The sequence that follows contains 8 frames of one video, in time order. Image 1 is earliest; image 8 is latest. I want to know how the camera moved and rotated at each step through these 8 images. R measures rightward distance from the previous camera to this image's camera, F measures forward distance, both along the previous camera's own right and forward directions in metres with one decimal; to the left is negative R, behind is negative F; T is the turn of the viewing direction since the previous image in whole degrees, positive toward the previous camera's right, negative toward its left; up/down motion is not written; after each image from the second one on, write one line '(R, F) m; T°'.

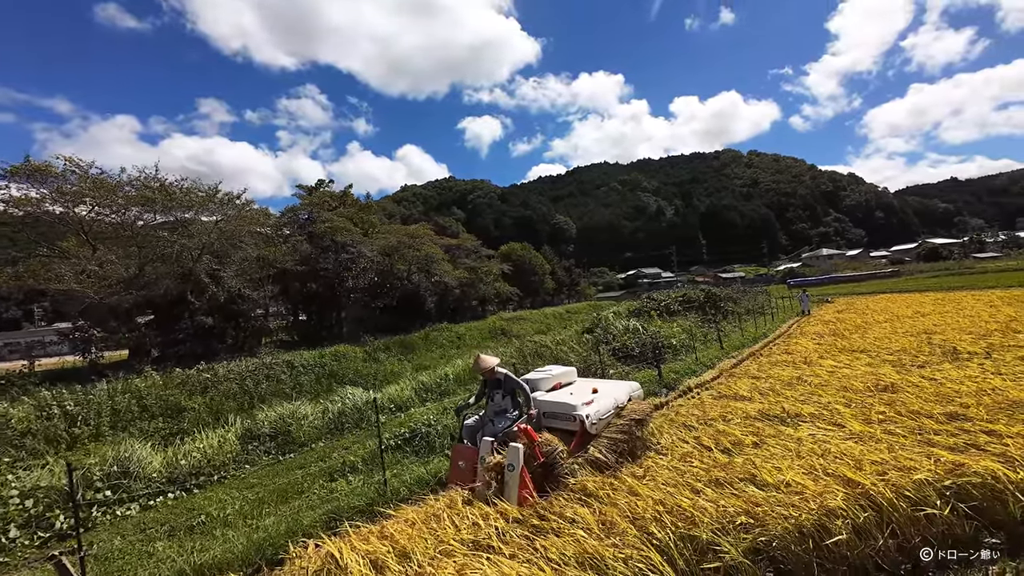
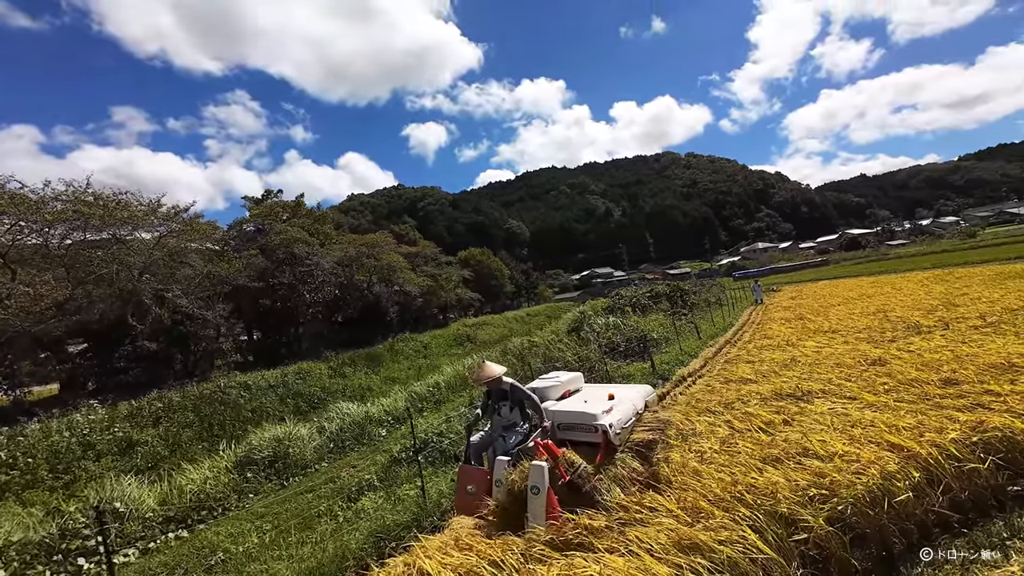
(-0.9, +0.1) m; +6°
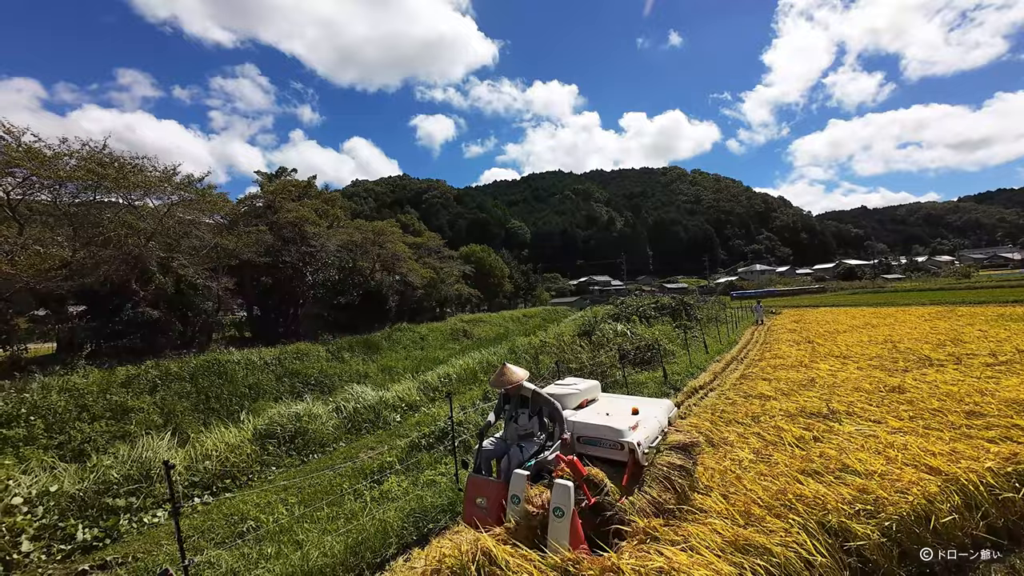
(-0.6, -0.1) m; +1°
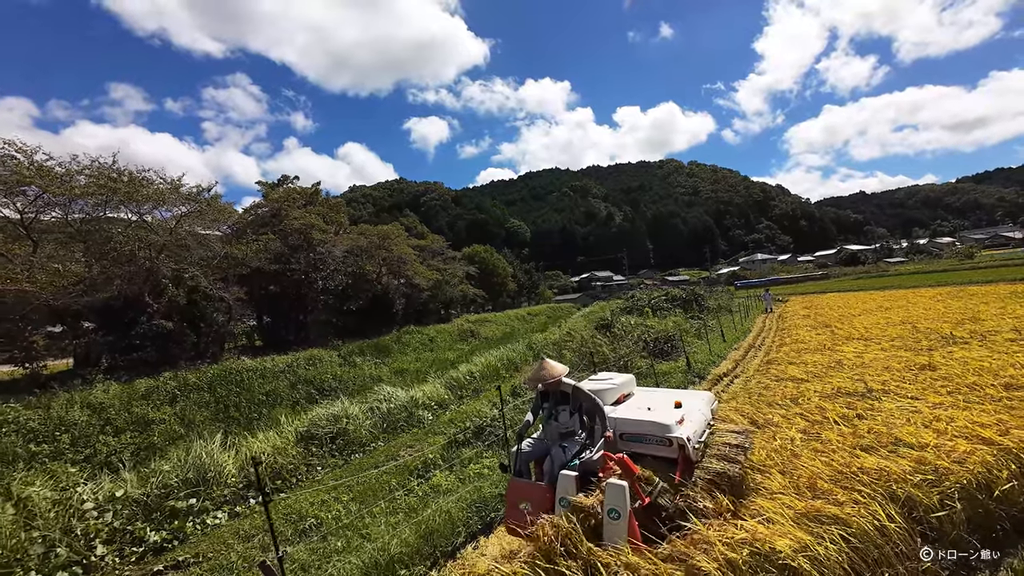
(-0.5, -0.1) m; 0°
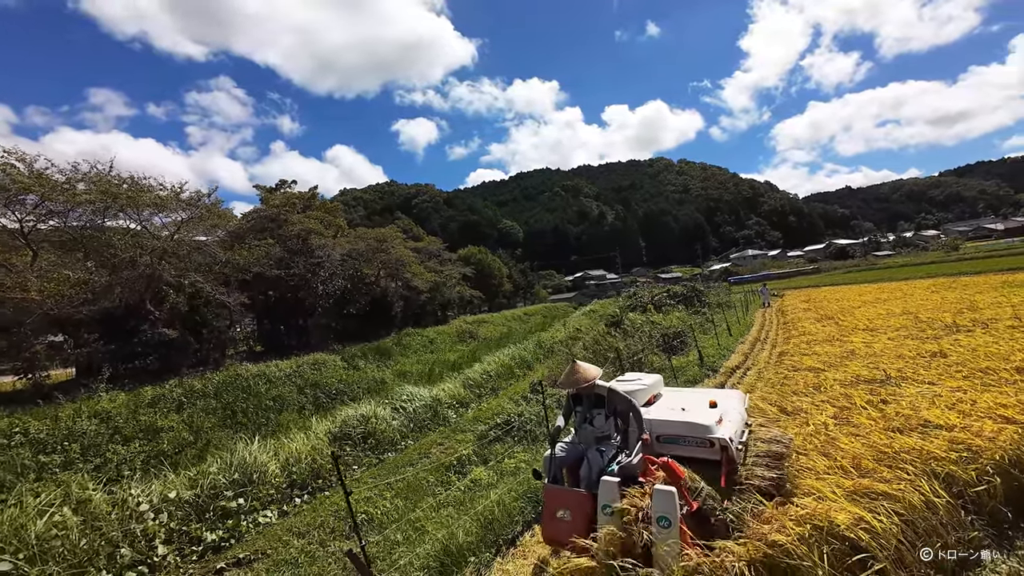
(-0.6, -0.2) m; +1°
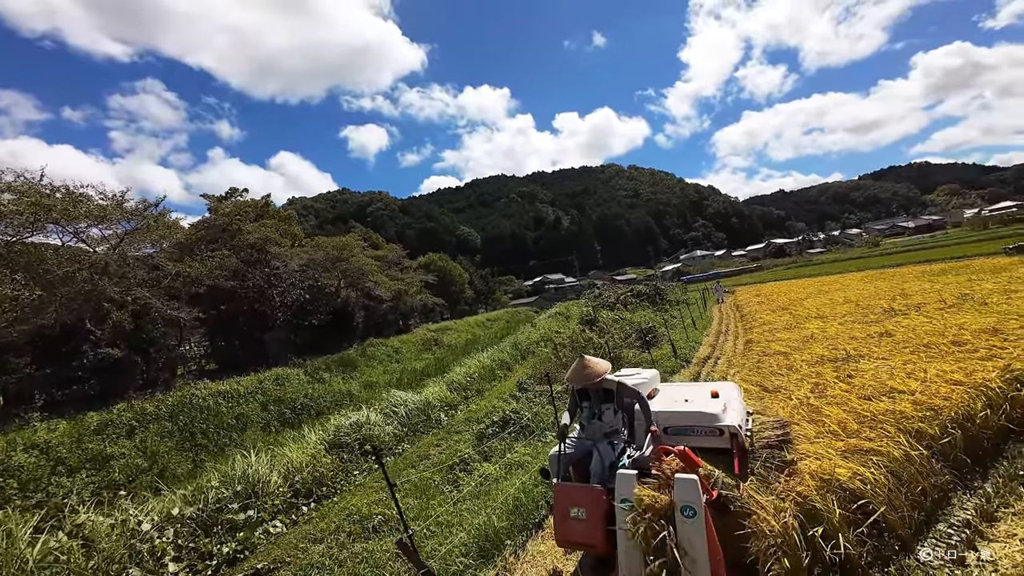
(-0.6, -0.2) m; +6°
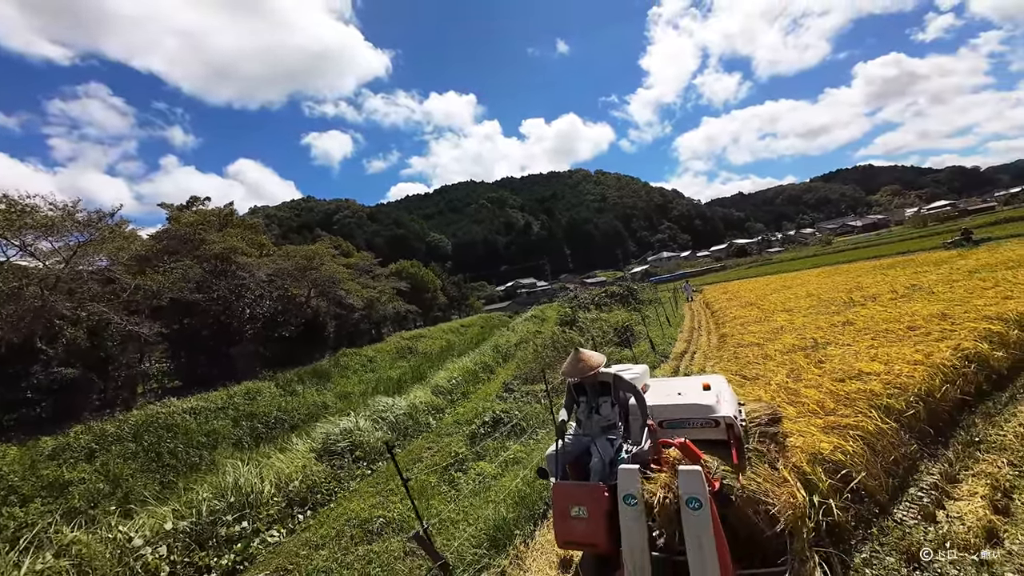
(-0.3, -0.1) m; +4°
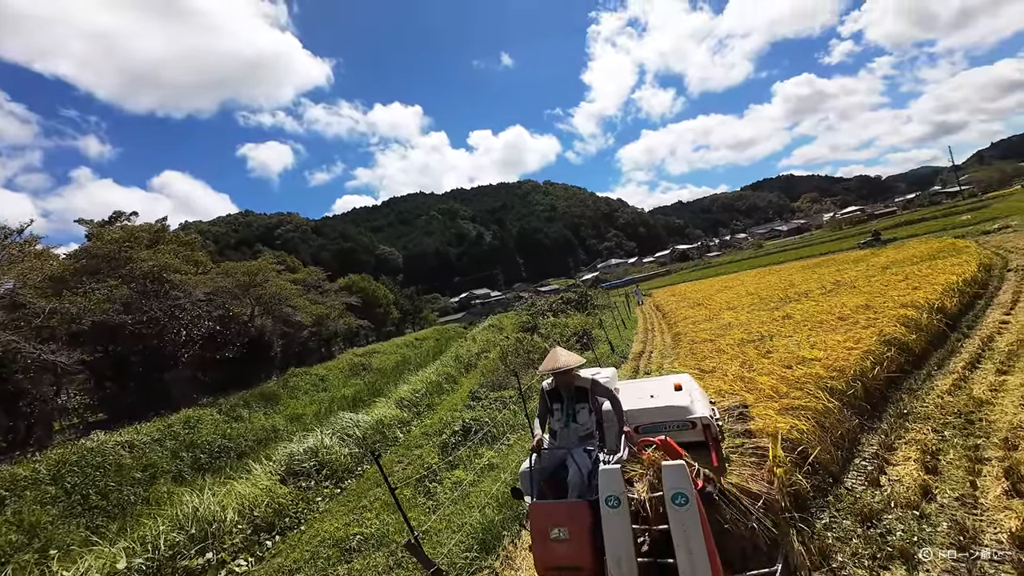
(-0.2, -0.1) m; +6°
